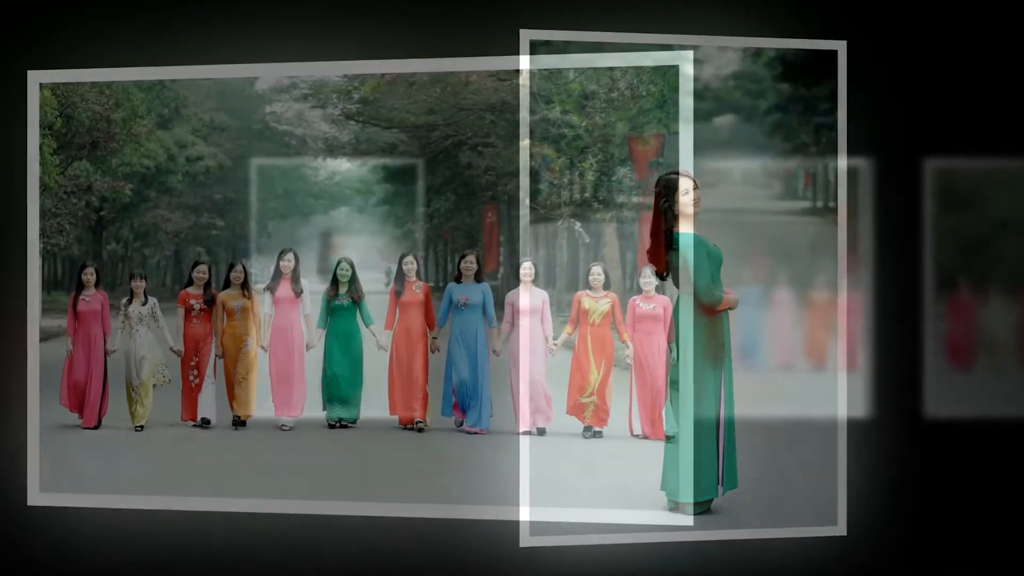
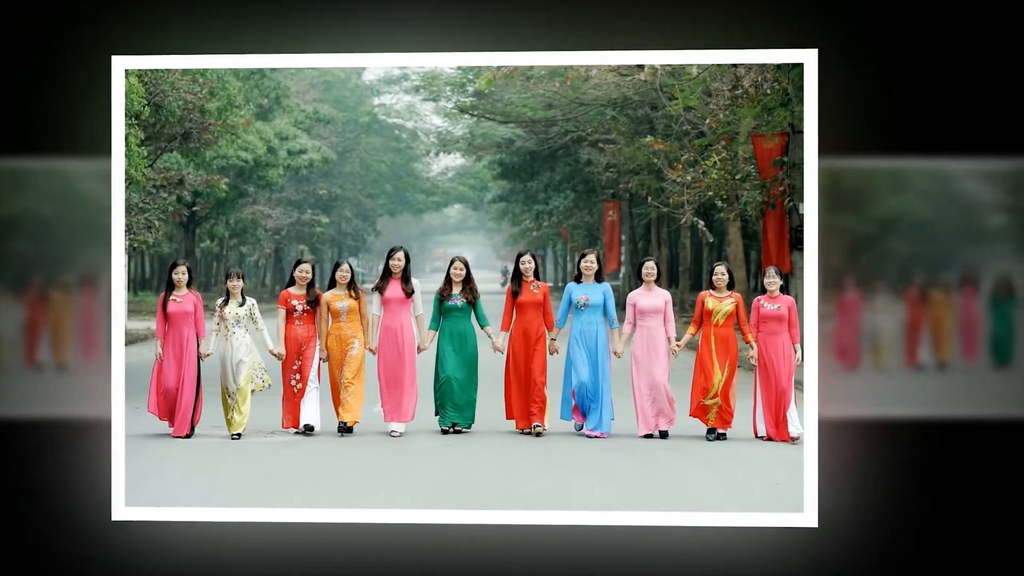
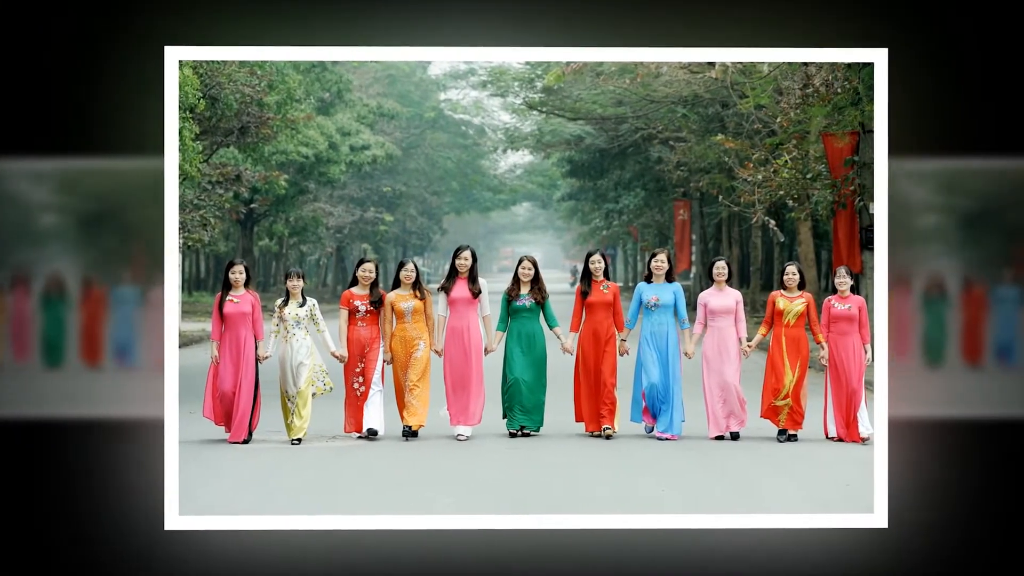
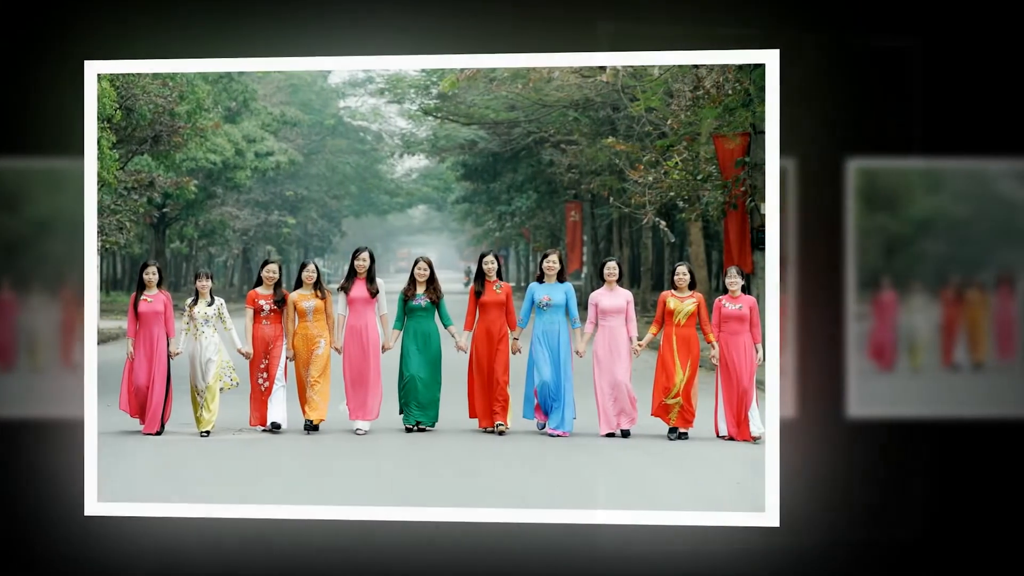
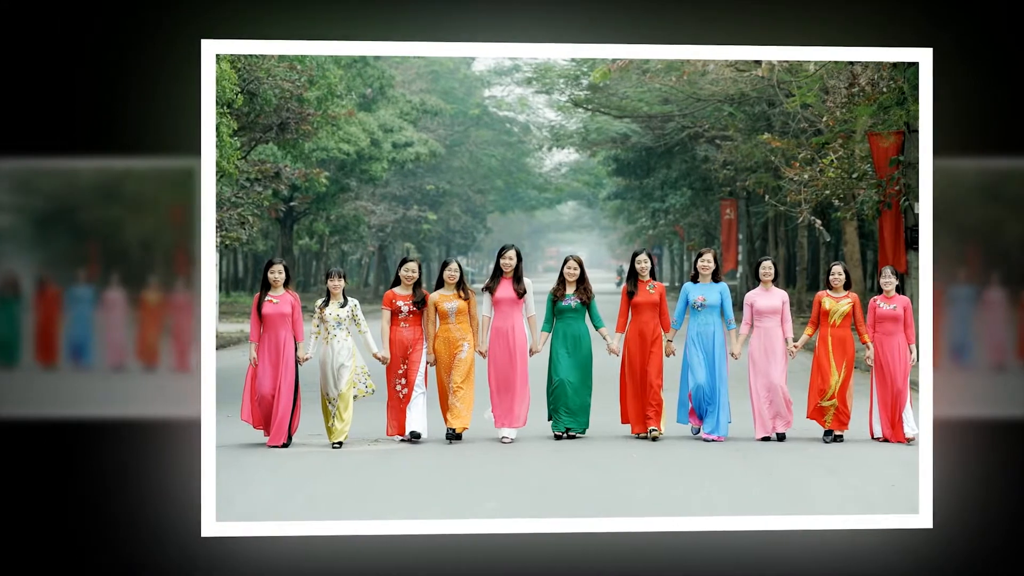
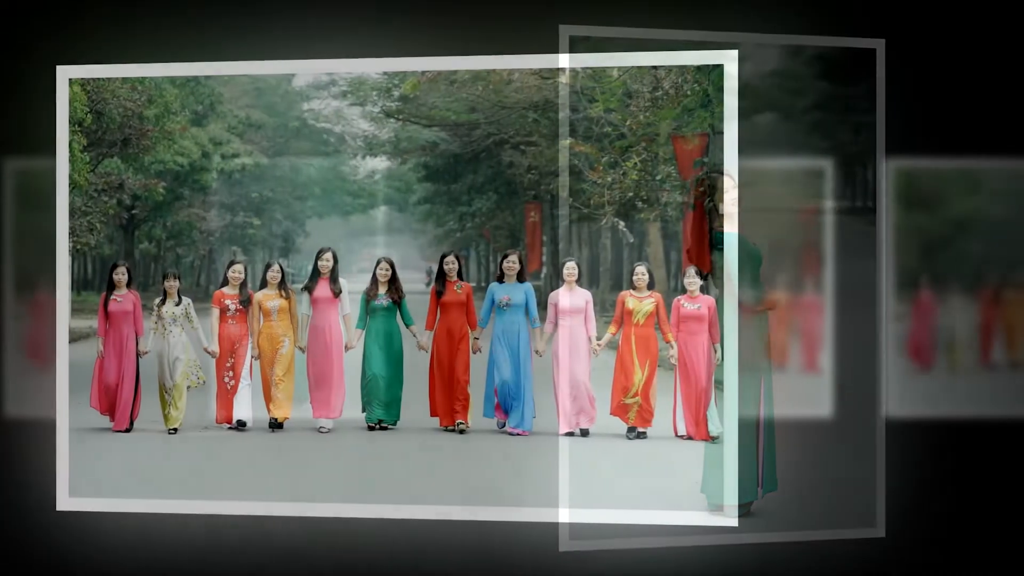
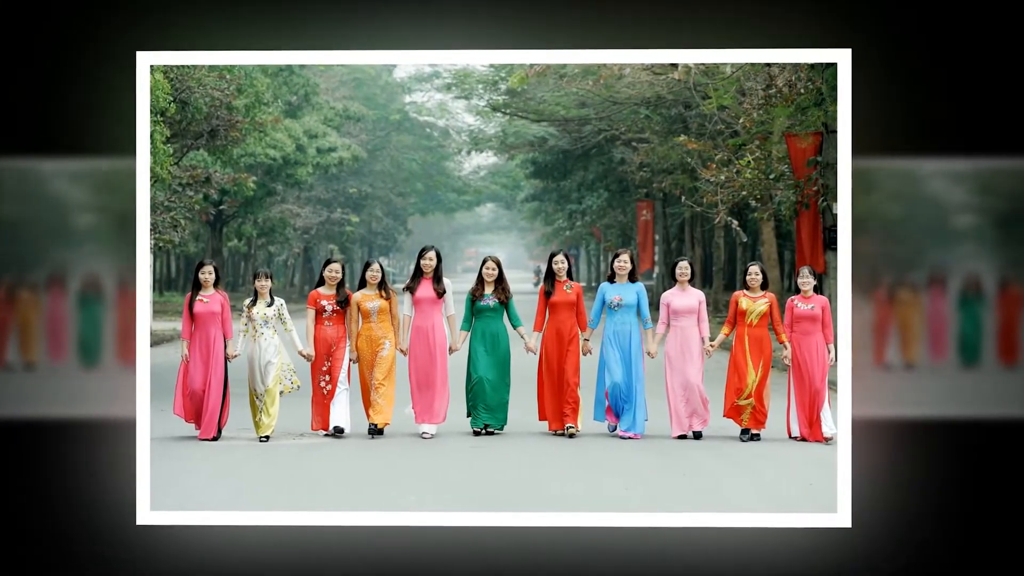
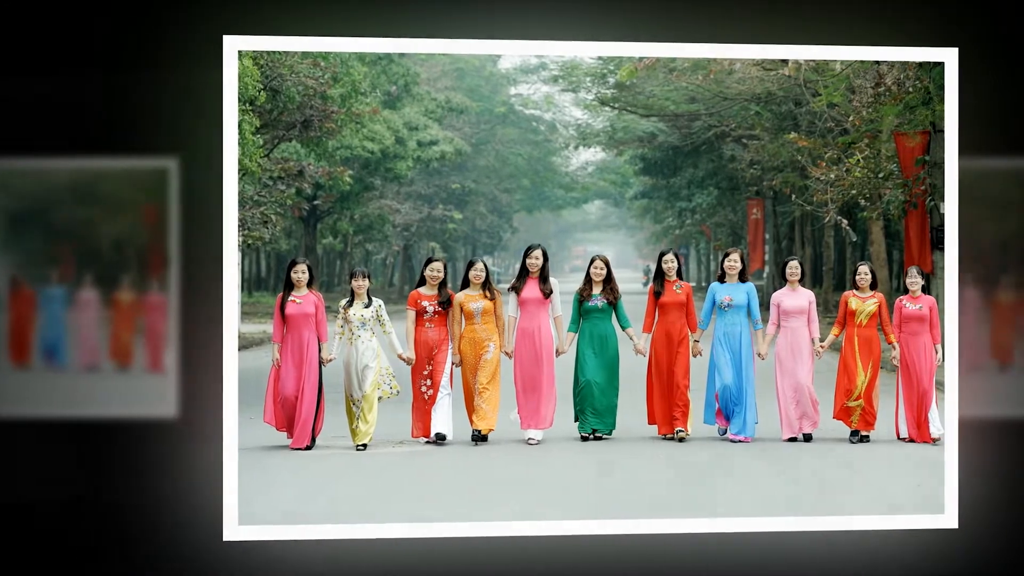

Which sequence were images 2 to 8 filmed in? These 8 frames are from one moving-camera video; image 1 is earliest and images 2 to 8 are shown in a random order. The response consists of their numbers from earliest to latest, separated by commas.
6, 4, 2, 7, 3, 5, 8
